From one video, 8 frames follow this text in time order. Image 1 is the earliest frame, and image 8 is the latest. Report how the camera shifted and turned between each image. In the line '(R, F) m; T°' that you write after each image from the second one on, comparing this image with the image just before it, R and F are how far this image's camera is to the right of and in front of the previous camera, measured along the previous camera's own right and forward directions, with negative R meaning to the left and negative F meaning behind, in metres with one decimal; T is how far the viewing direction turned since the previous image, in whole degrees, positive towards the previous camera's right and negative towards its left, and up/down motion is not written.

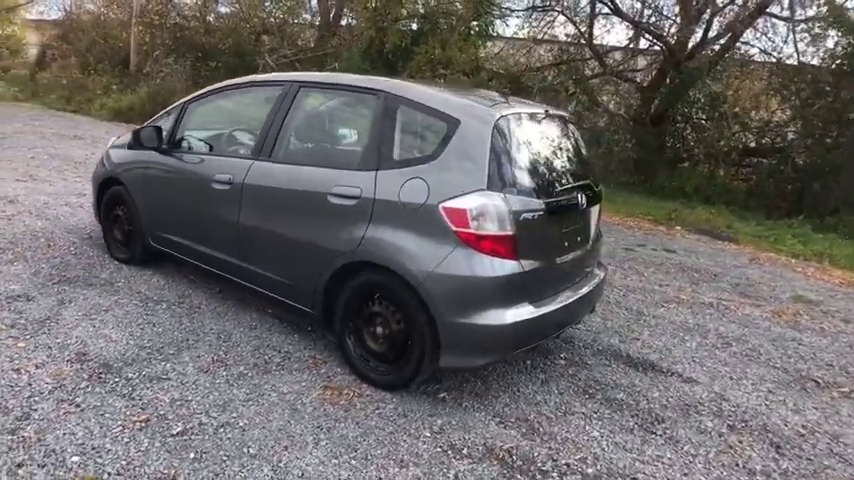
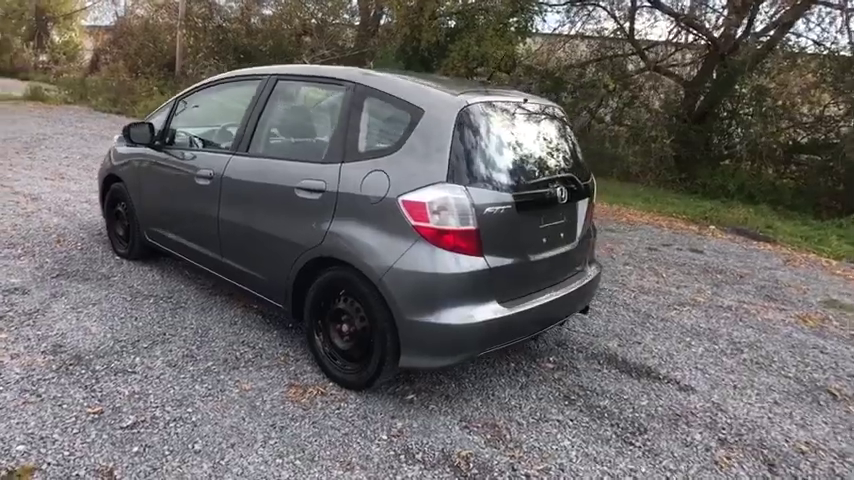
(+0.5, +0.1) m; -5°
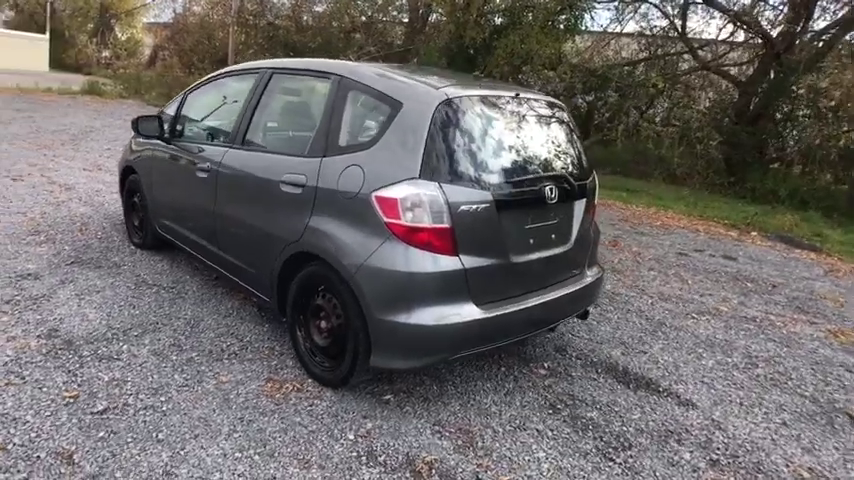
(+0.4, +0.1) m; -5°
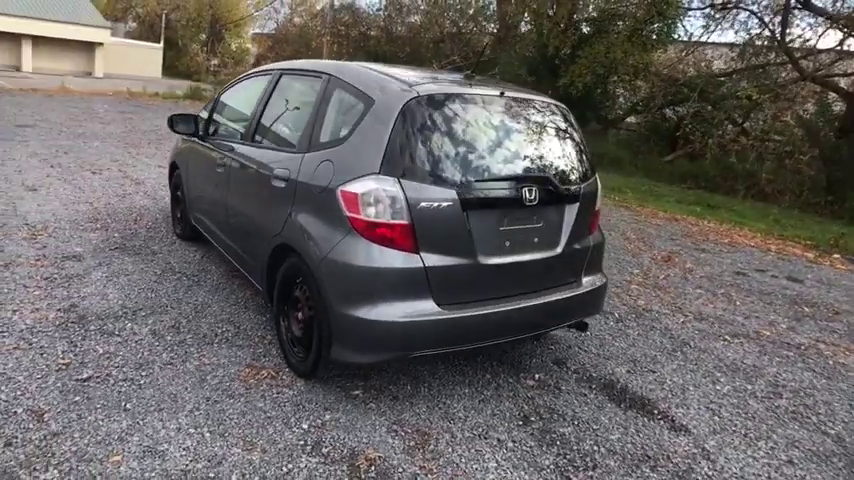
(+0.7, +0.1) m; -10°
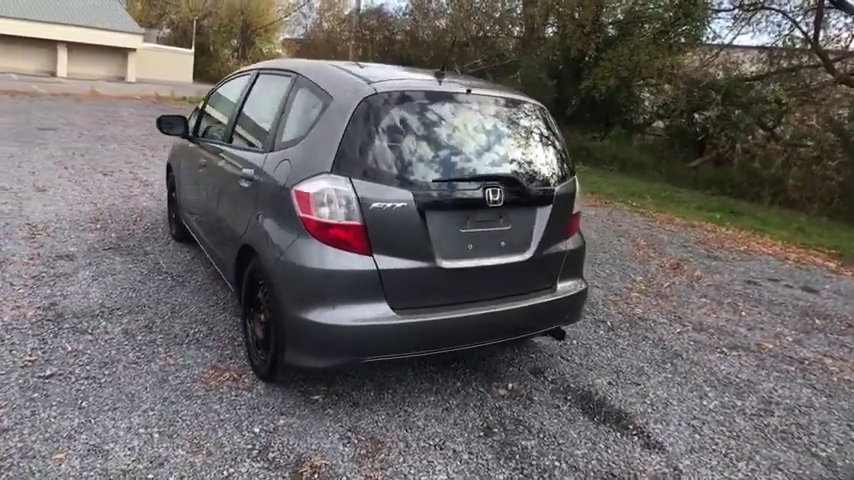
(+0.4, +0.1) m; -4°
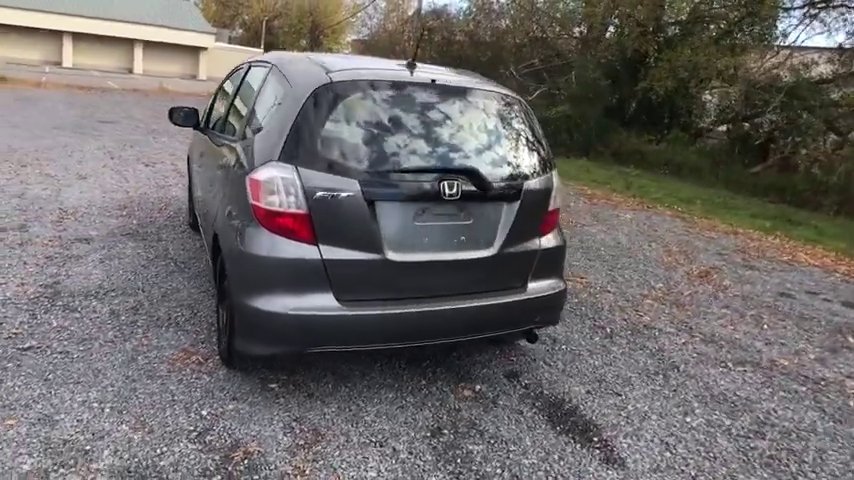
(+0.6, +0.1) m; -7°
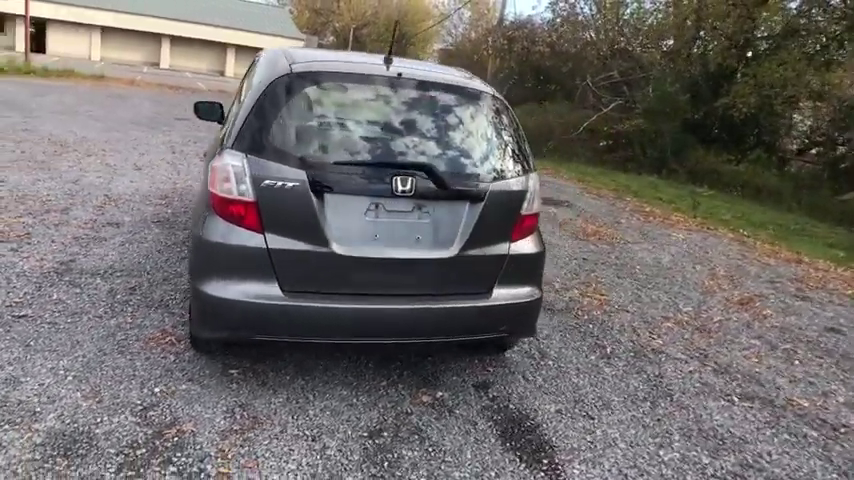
(+0.7, +0.1) m; -9°
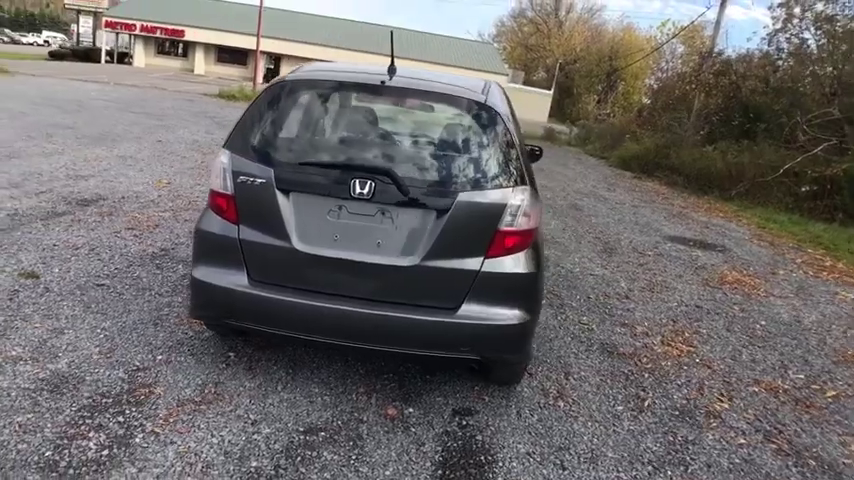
(+1.2, +0.3) m; -21°
